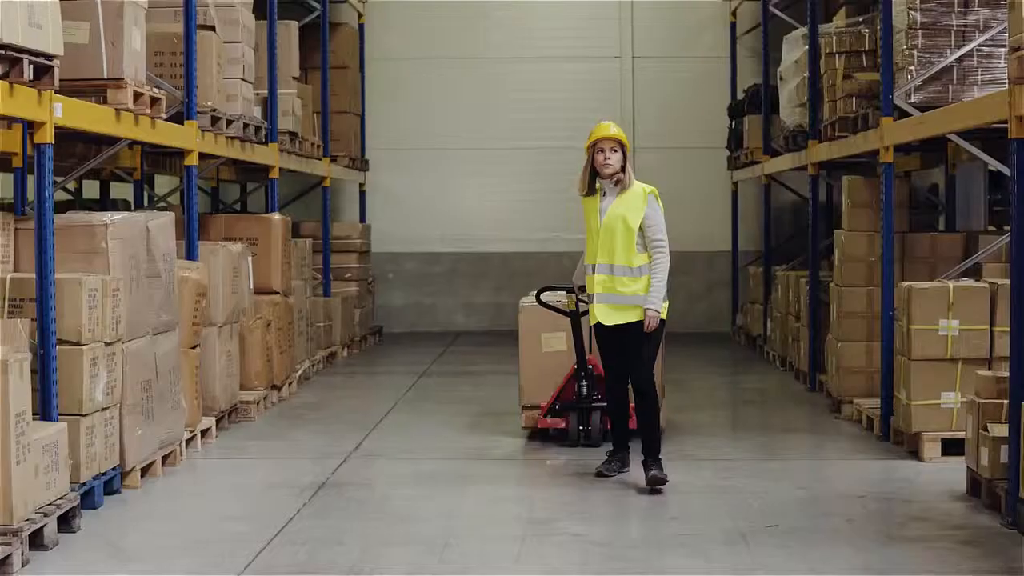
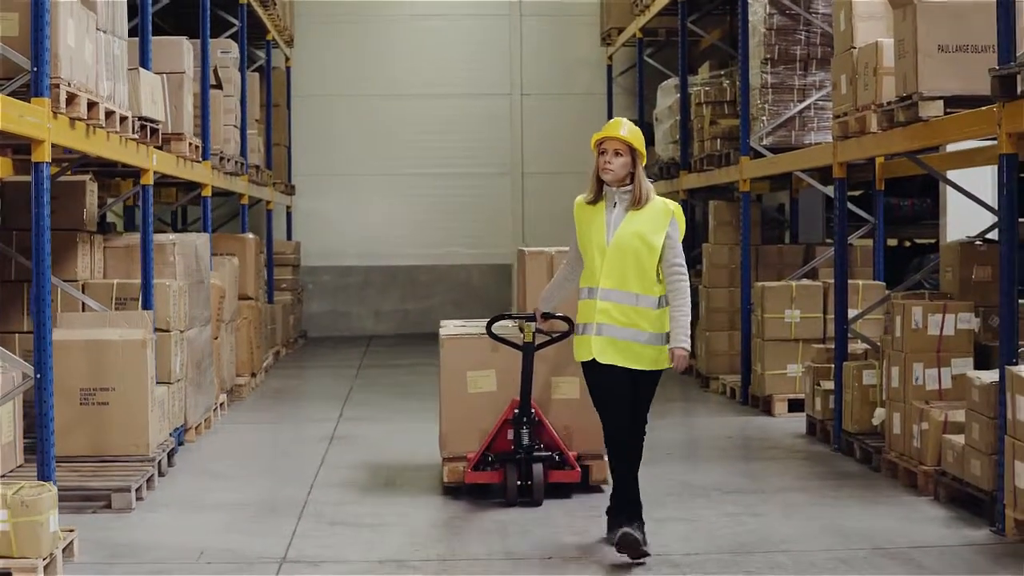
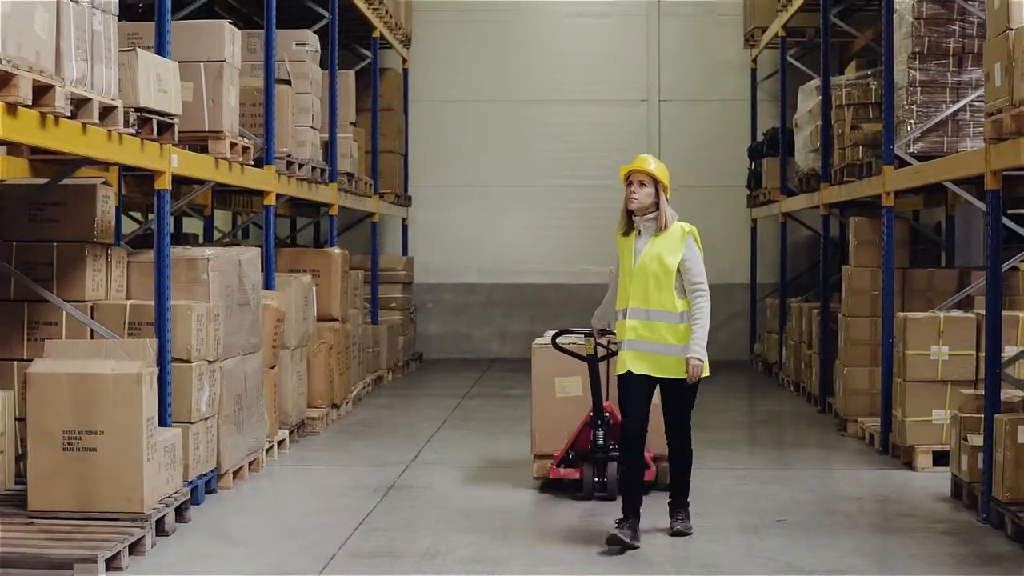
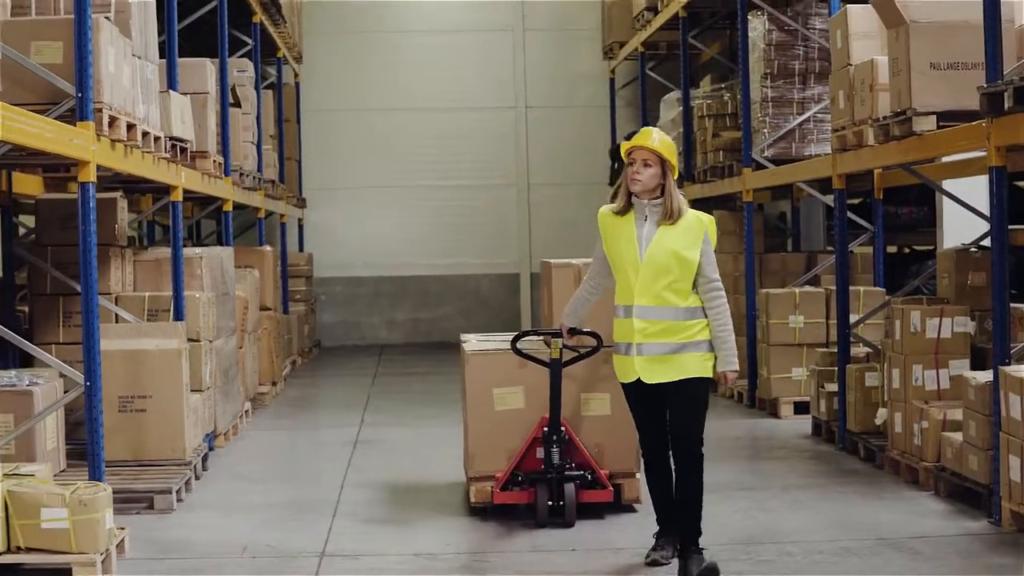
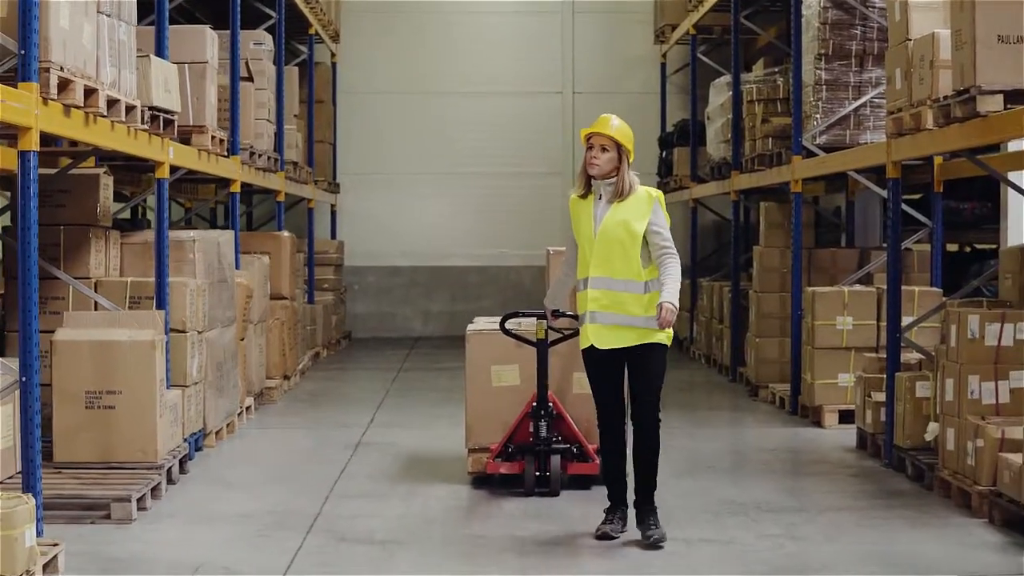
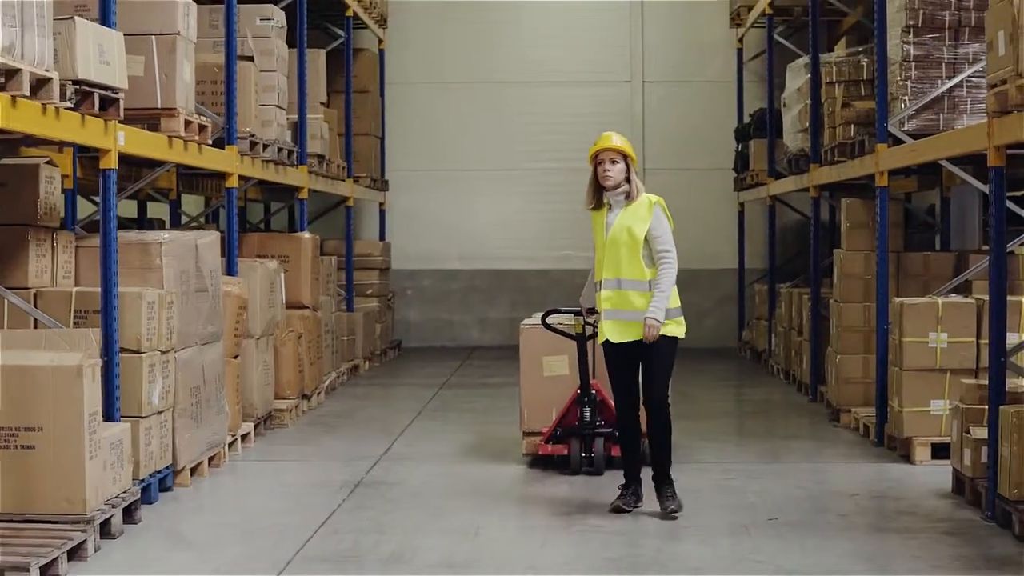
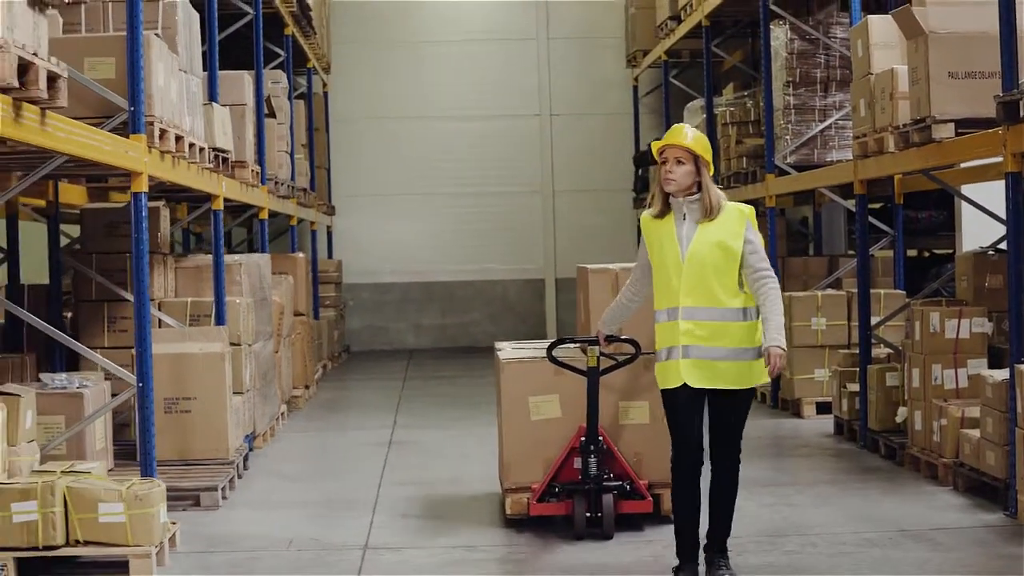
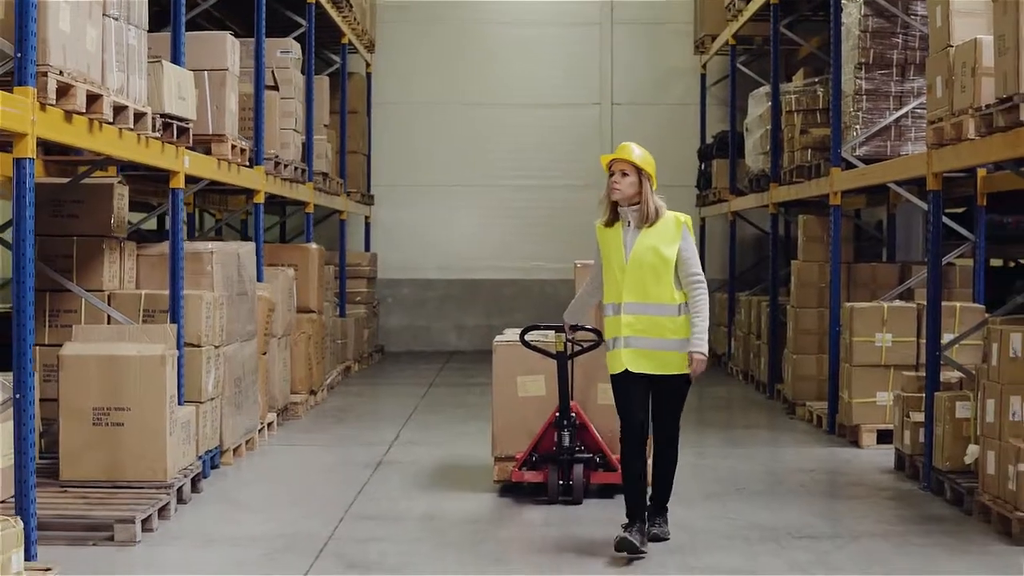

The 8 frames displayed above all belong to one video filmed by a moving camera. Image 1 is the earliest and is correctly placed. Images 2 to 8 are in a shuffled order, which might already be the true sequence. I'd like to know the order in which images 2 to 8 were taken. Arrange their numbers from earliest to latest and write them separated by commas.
6, 3, 8, 5, 2, 4, 7
